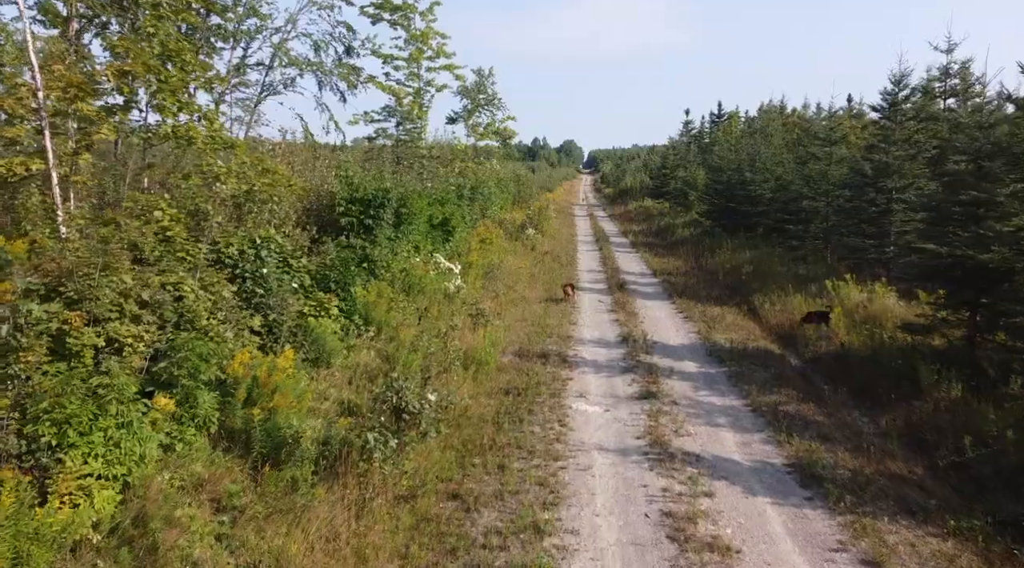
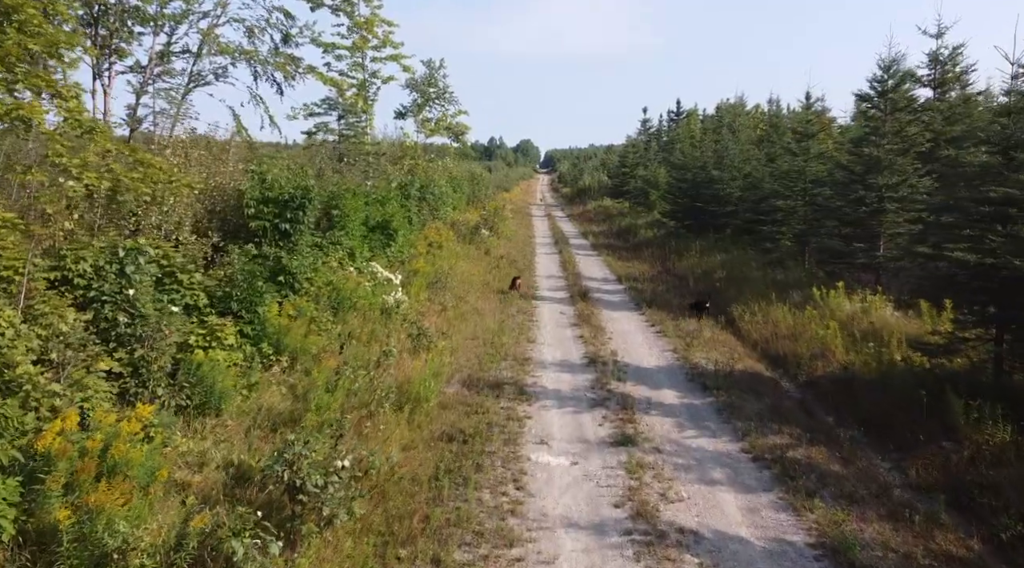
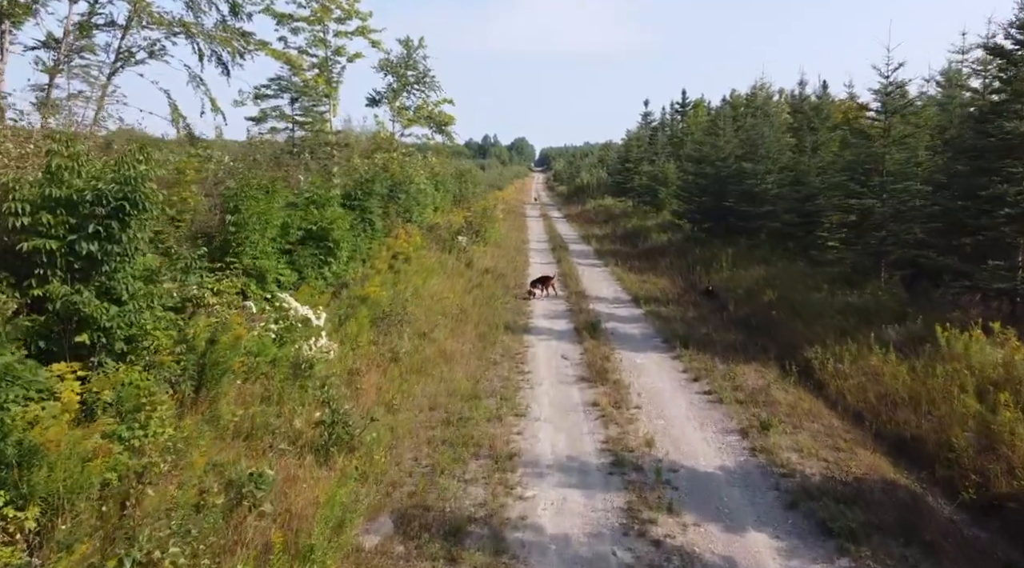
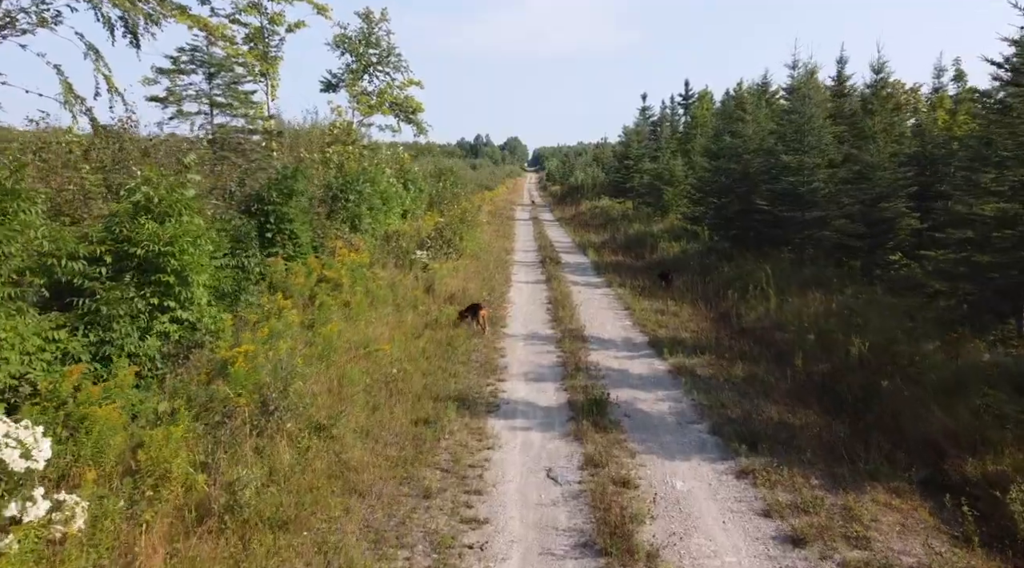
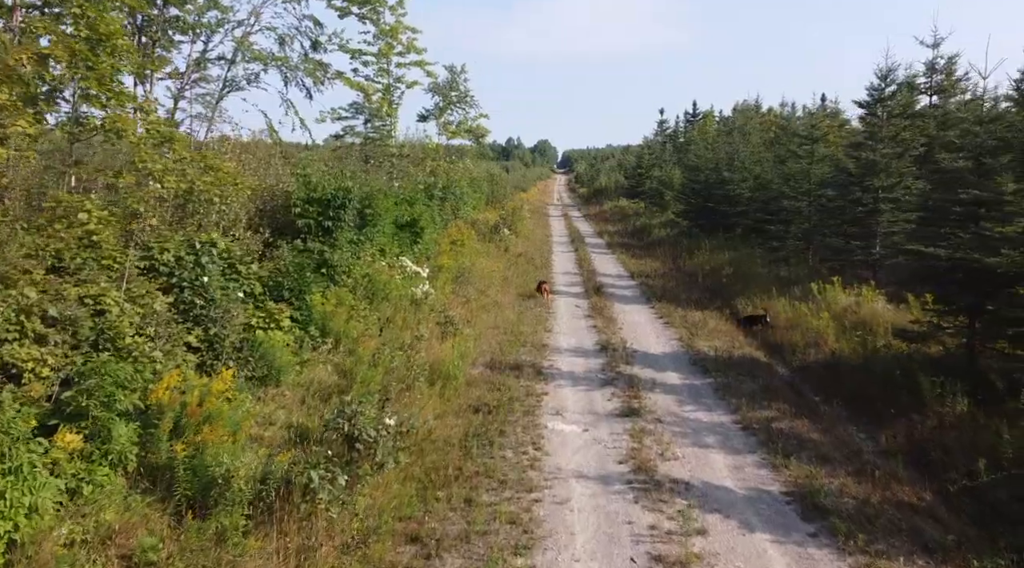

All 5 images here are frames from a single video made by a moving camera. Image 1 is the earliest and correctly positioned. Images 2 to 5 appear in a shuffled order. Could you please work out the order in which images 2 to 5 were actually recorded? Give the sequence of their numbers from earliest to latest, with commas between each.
5, 2, 3, 4
